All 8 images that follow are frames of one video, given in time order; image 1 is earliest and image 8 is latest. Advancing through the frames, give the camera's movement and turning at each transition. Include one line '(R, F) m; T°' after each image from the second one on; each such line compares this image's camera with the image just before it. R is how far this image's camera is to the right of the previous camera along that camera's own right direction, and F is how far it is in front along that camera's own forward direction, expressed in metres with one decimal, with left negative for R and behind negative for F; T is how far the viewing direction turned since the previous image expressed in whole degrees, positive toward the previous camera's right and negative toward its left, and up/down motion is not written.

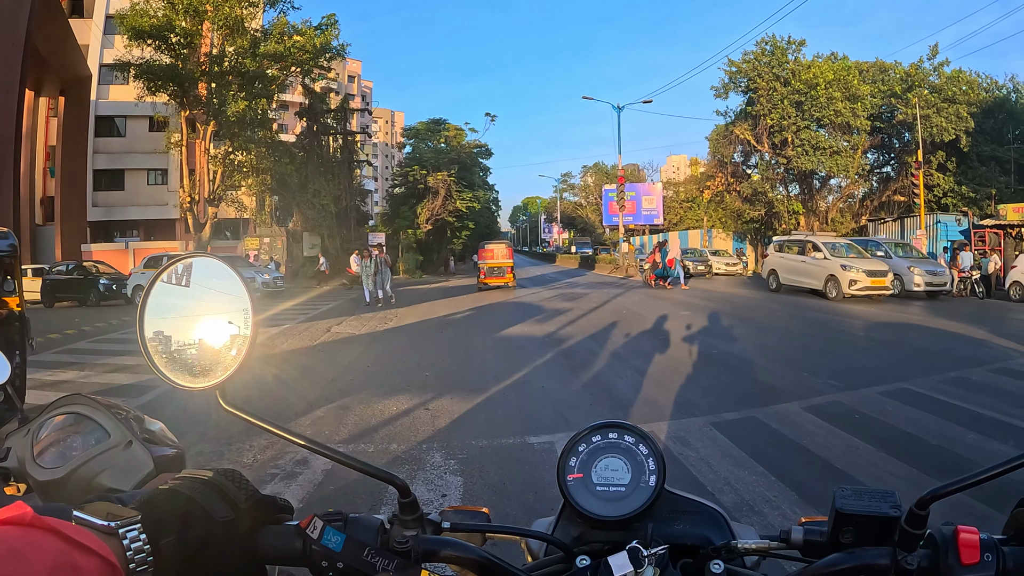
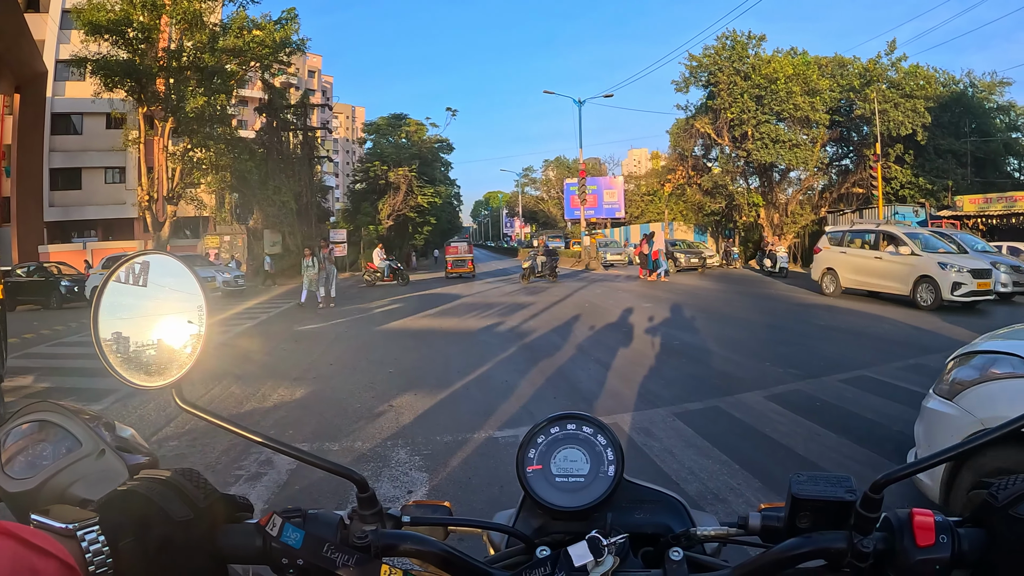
(+0.1, 0.0) m; +2°
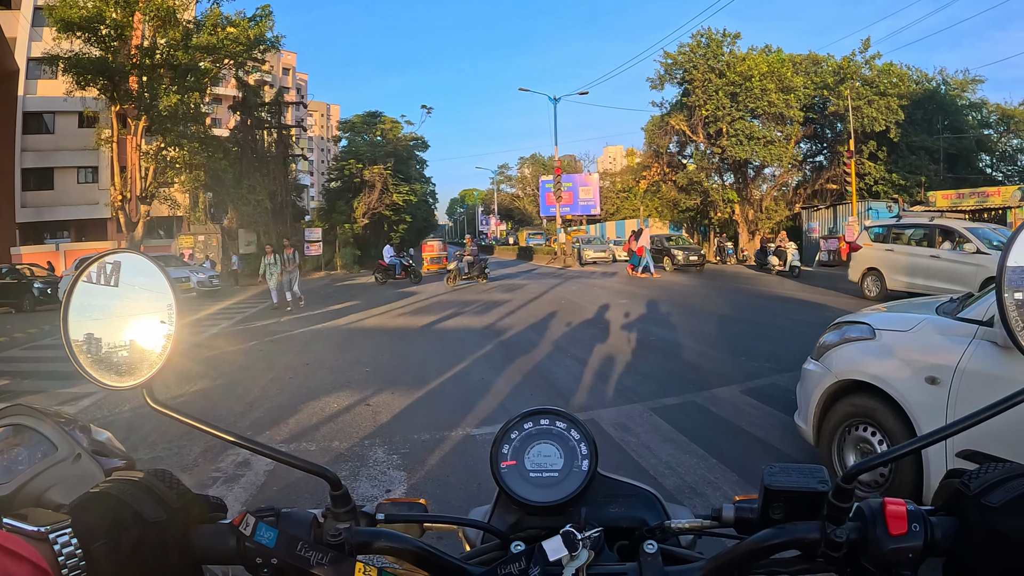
(+0.1, 0.0) m; +1°
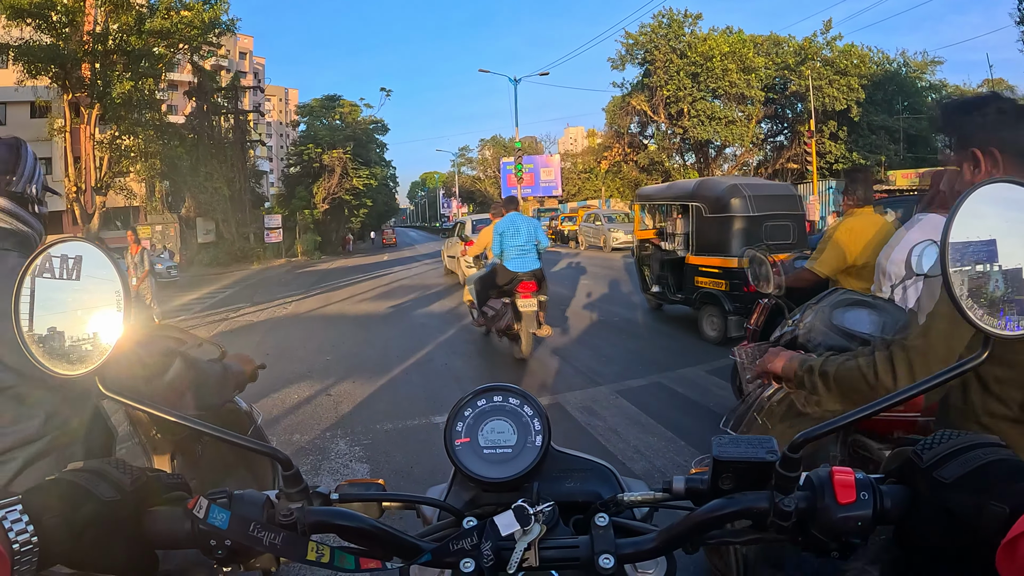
(+0.1, 0.0) m; +2°
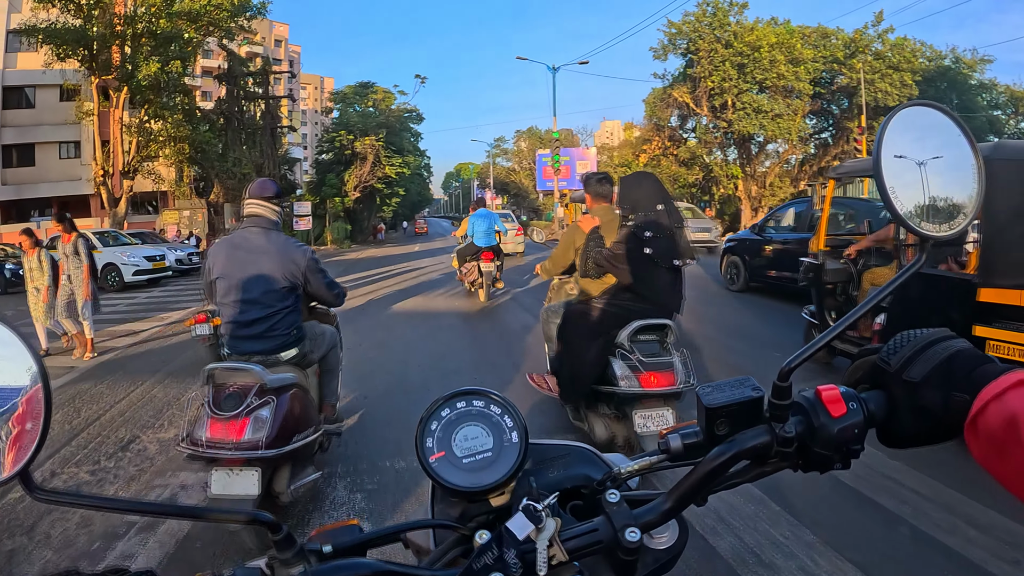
(-0.2, +0.2) m; -1°
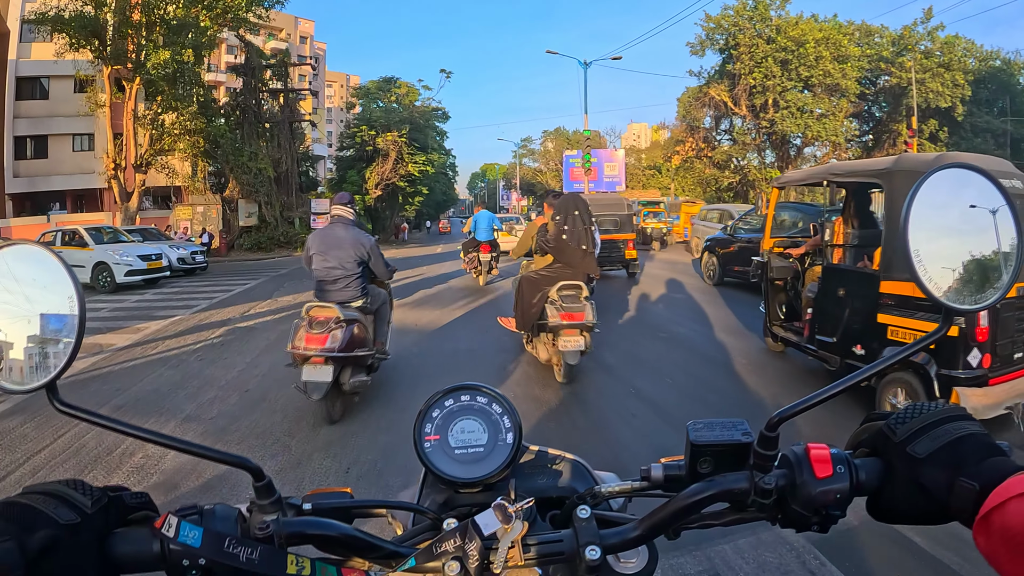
(-0.1, +0.3) m; -1°
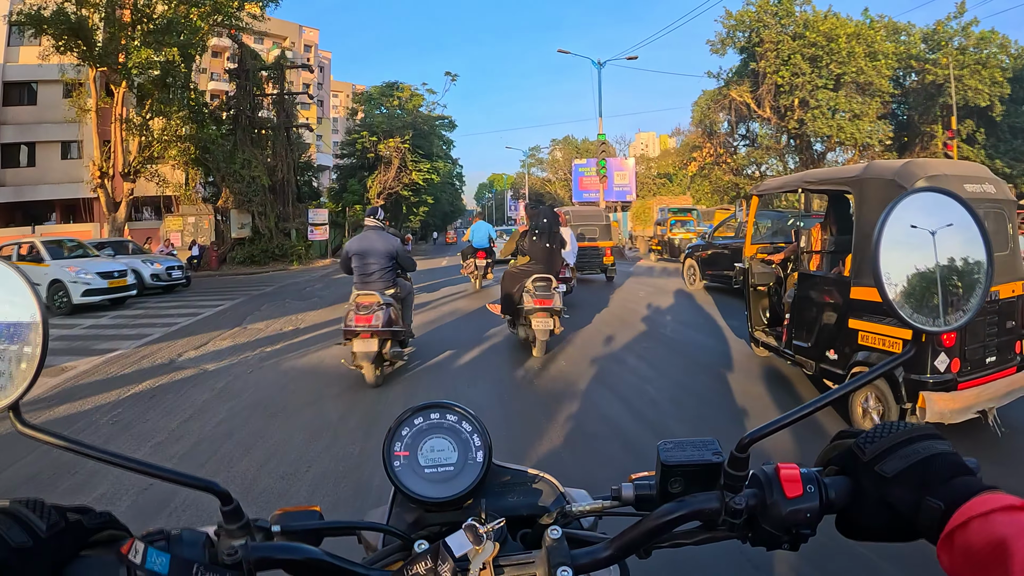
(-0.1, +0.4) m; 0°
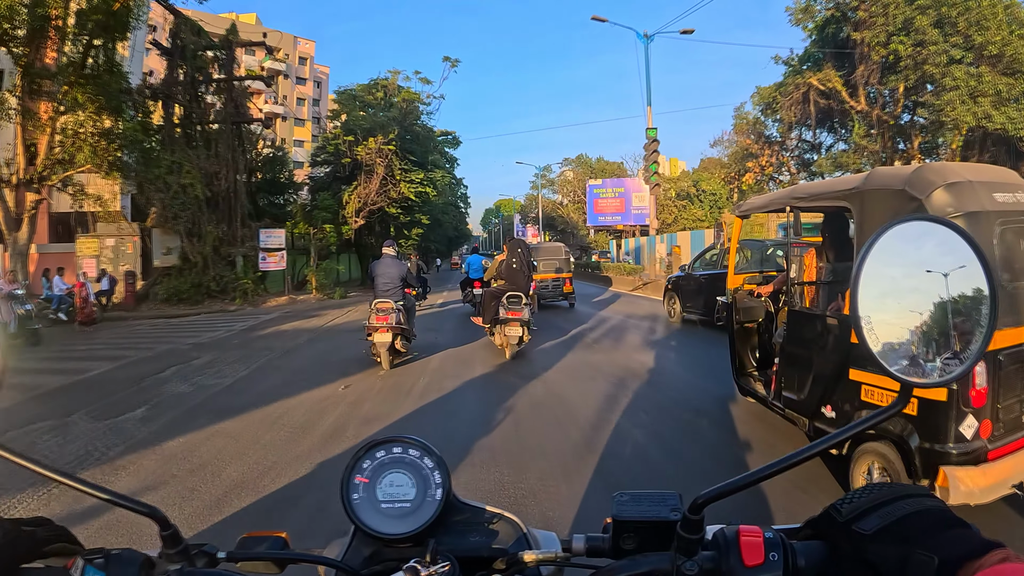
(-0.1, +1.4) m; 0°
